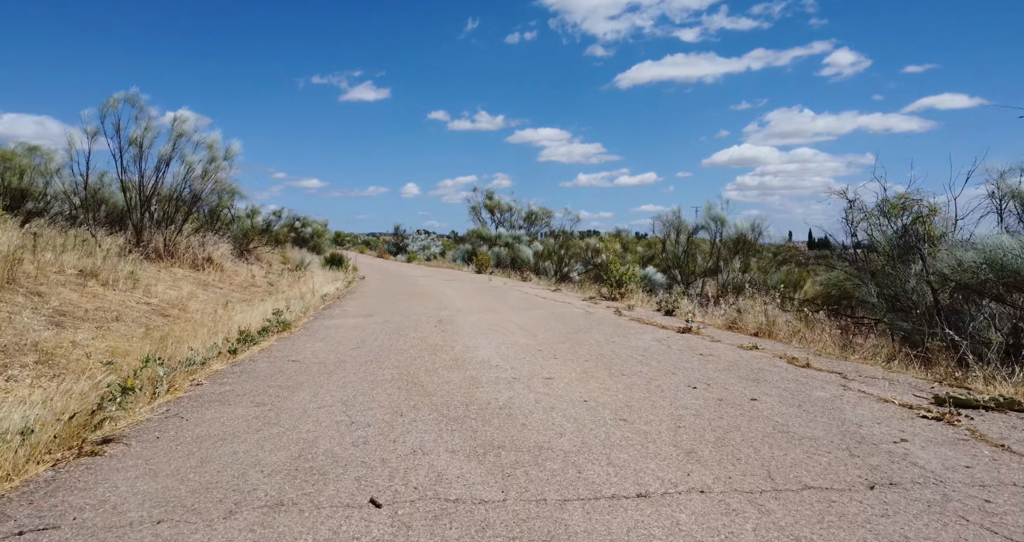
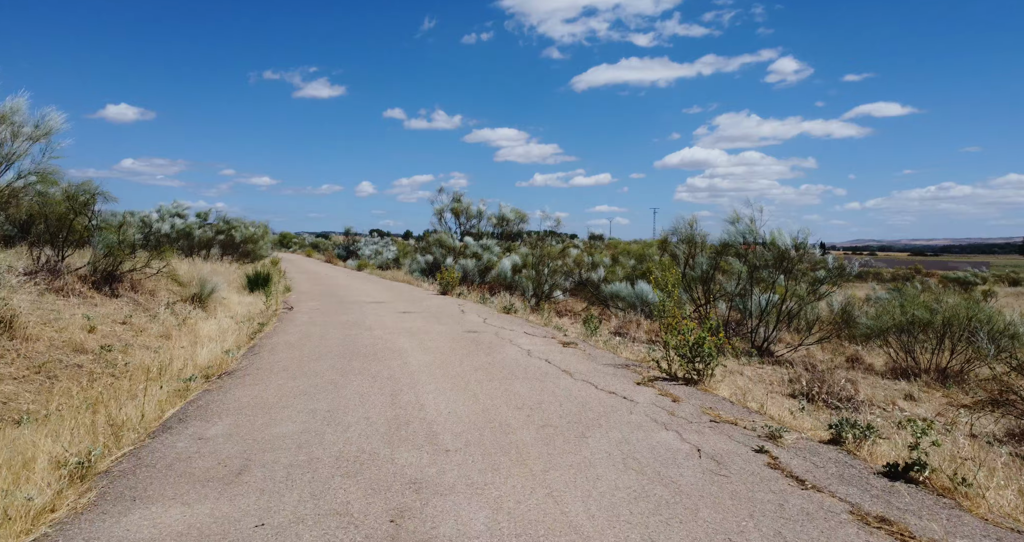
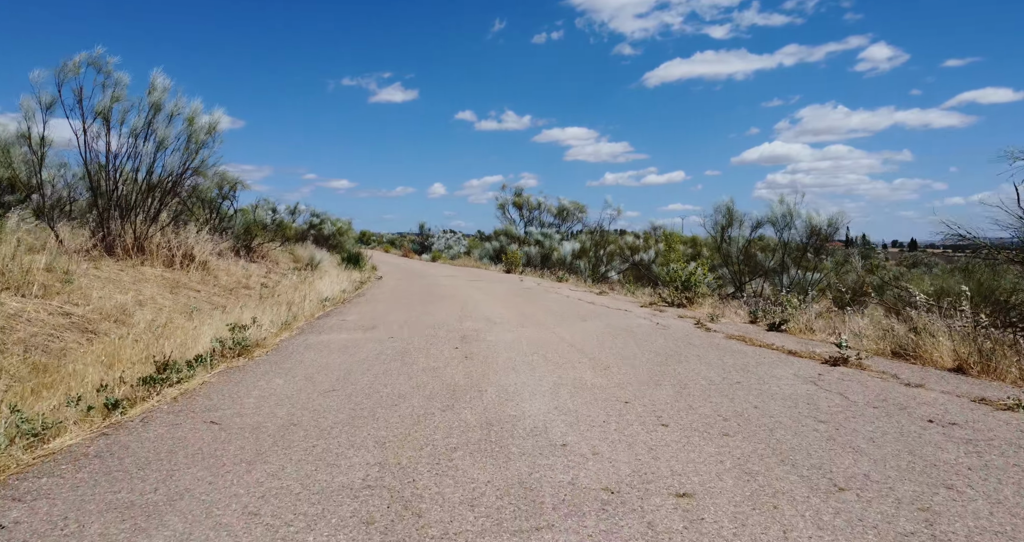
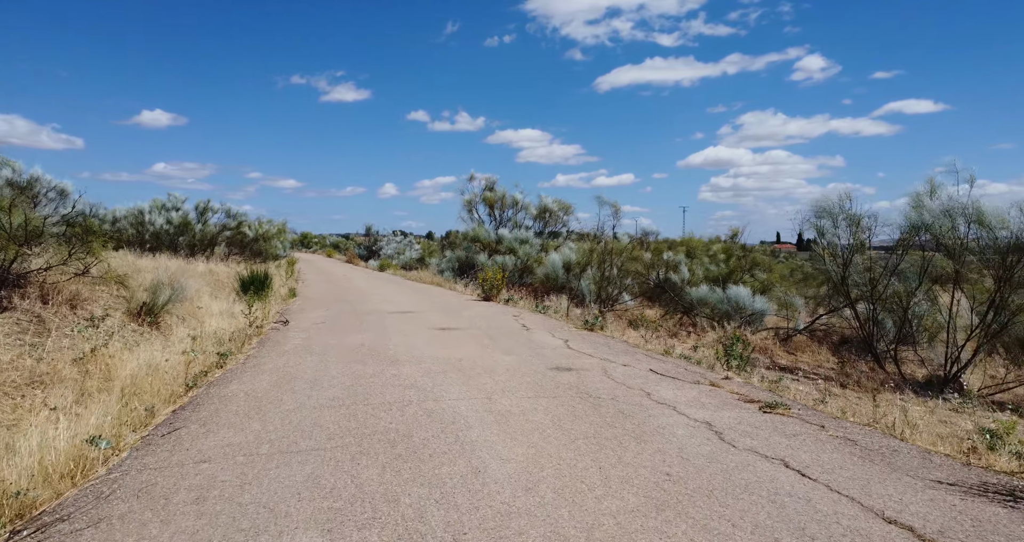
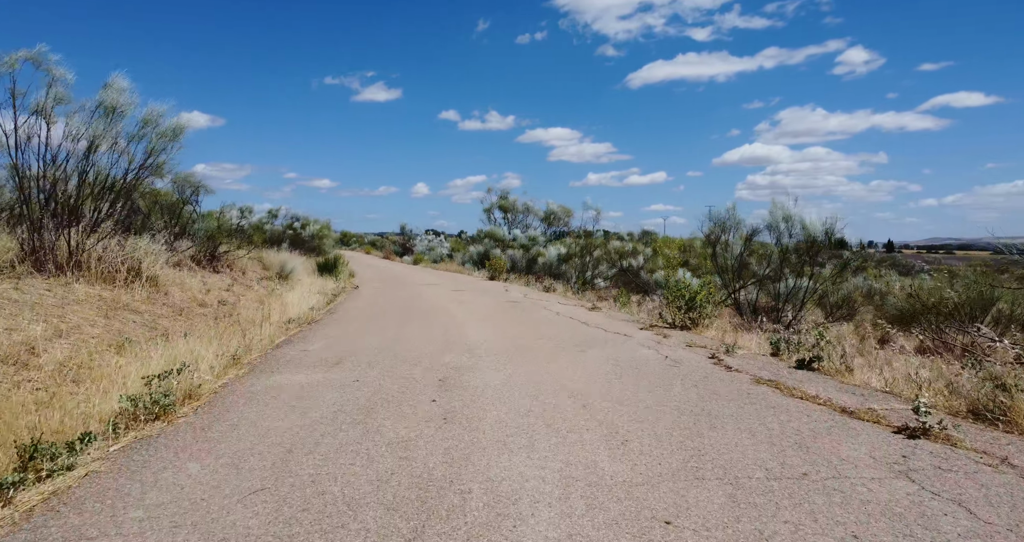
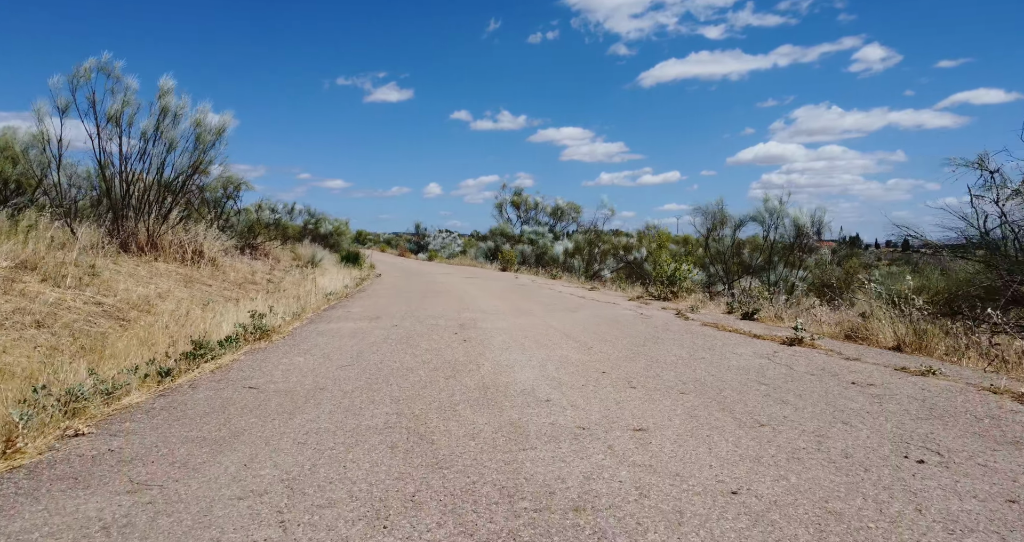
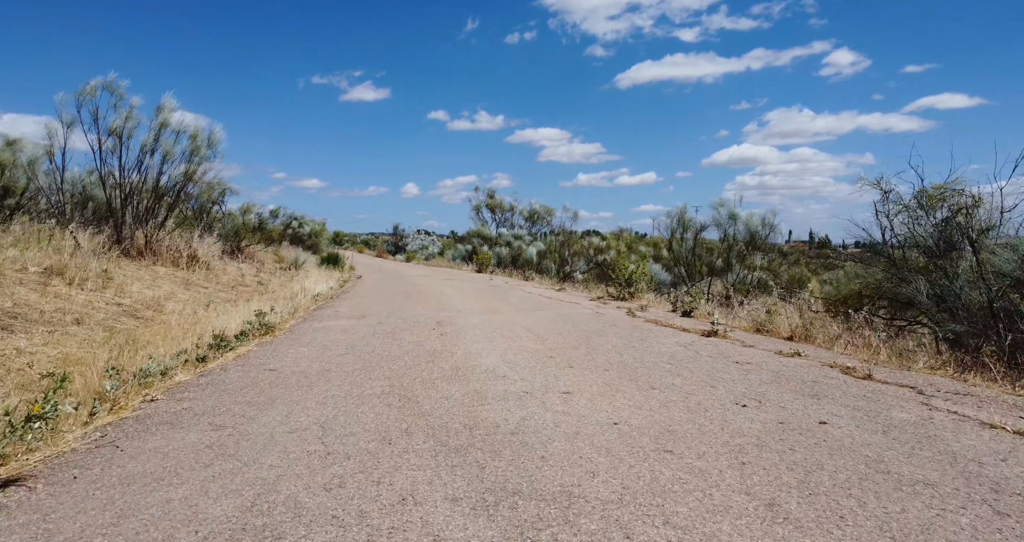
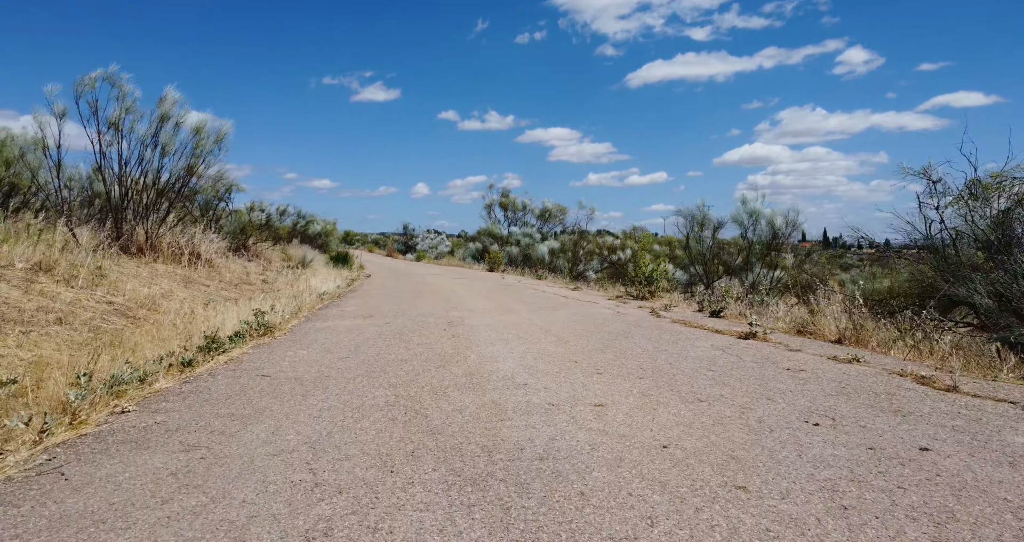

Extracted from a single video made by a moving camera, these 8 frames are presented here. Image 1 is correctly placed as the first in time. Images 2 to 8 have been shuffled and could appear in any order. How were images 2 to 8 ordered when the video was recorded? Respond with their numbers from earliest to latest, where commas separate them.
7, 8, 6, 3, 5, 2, 4
